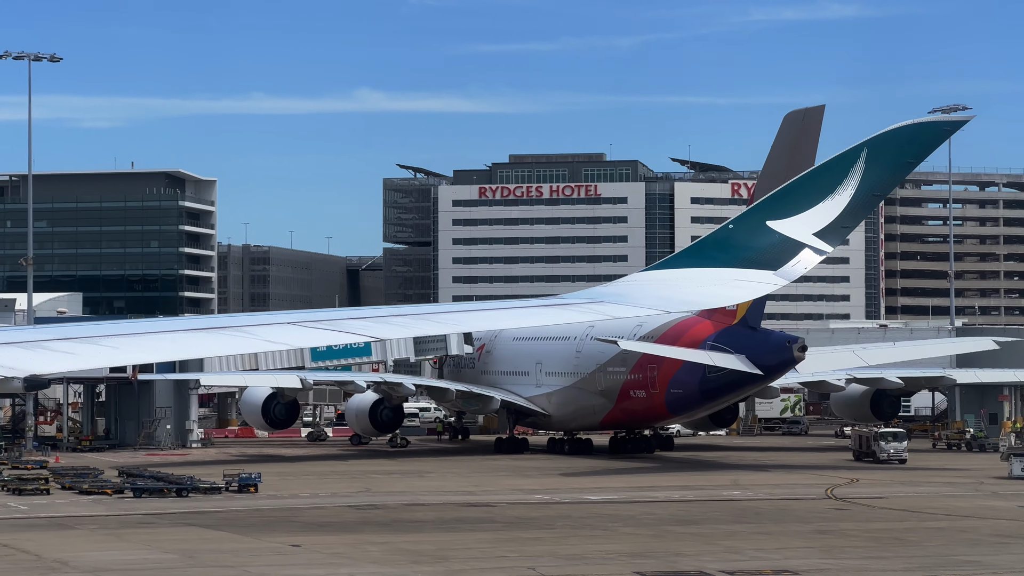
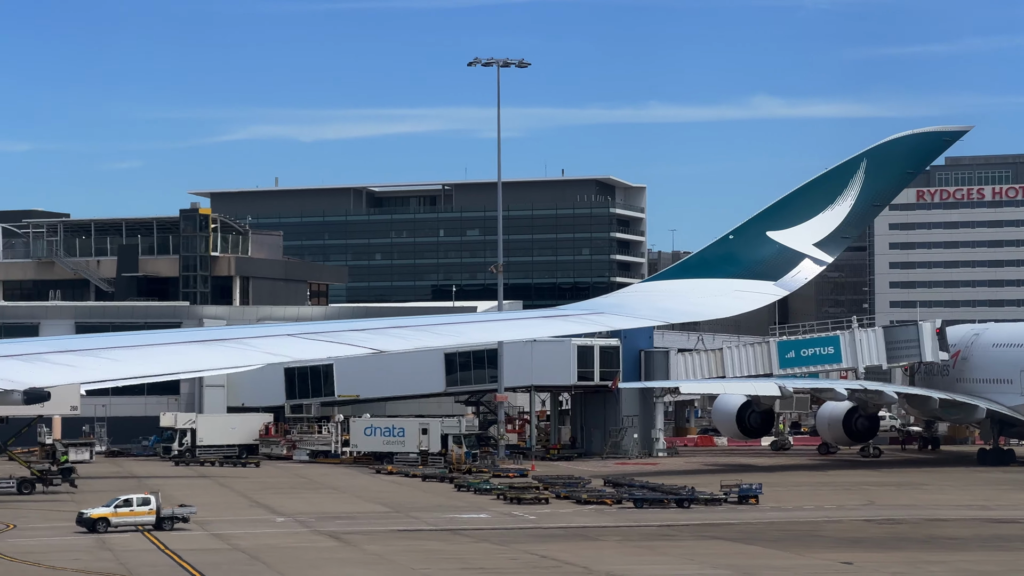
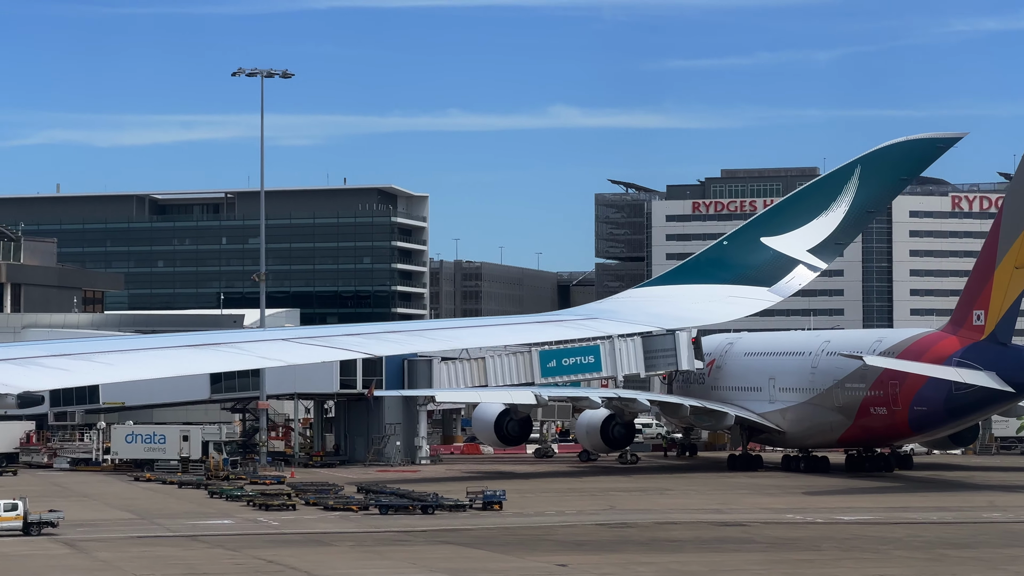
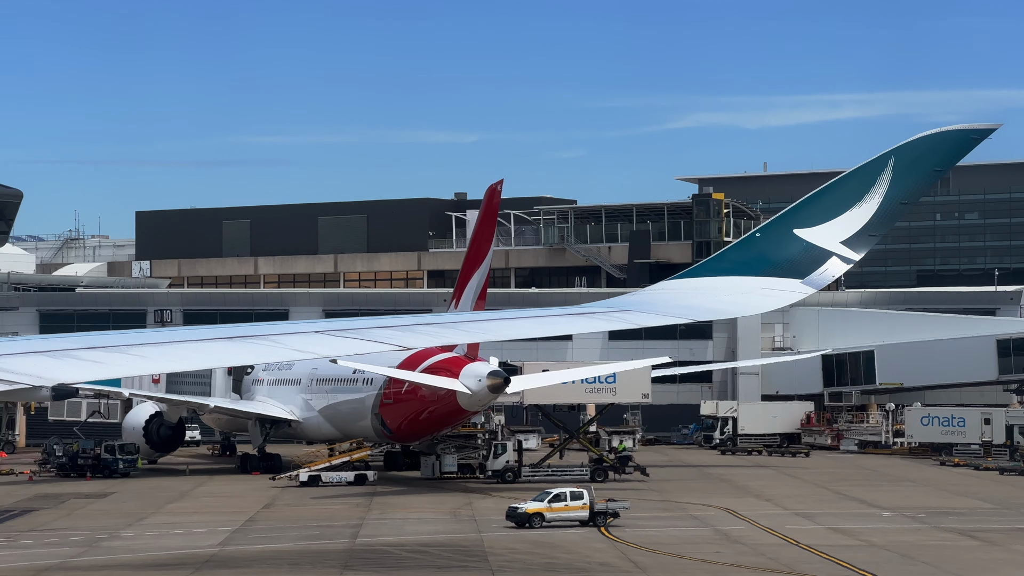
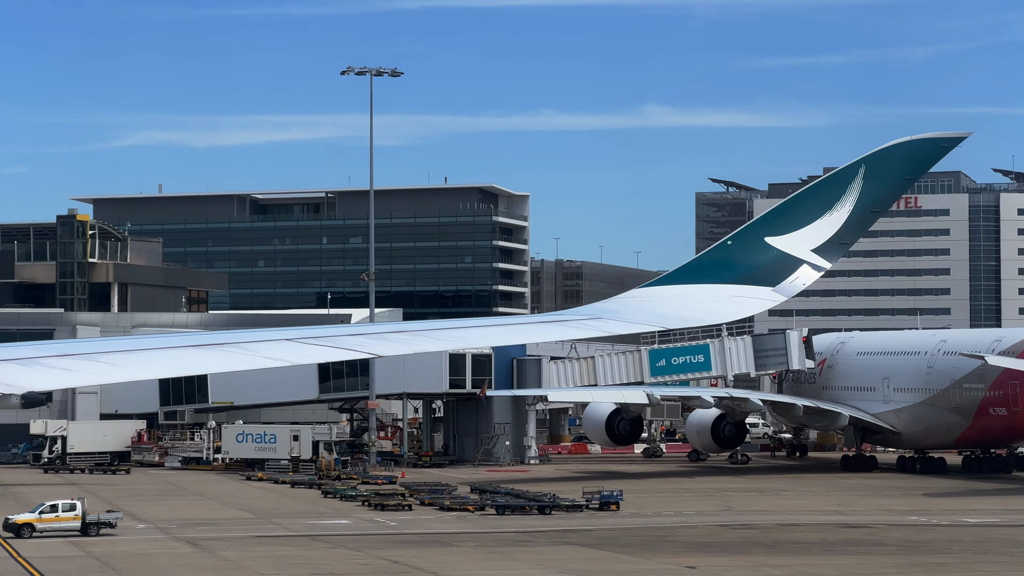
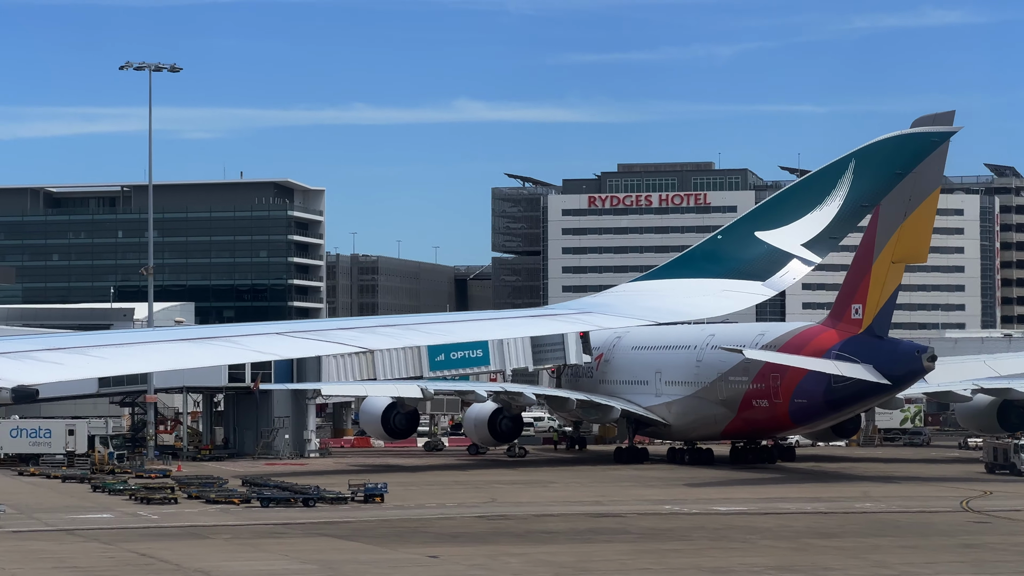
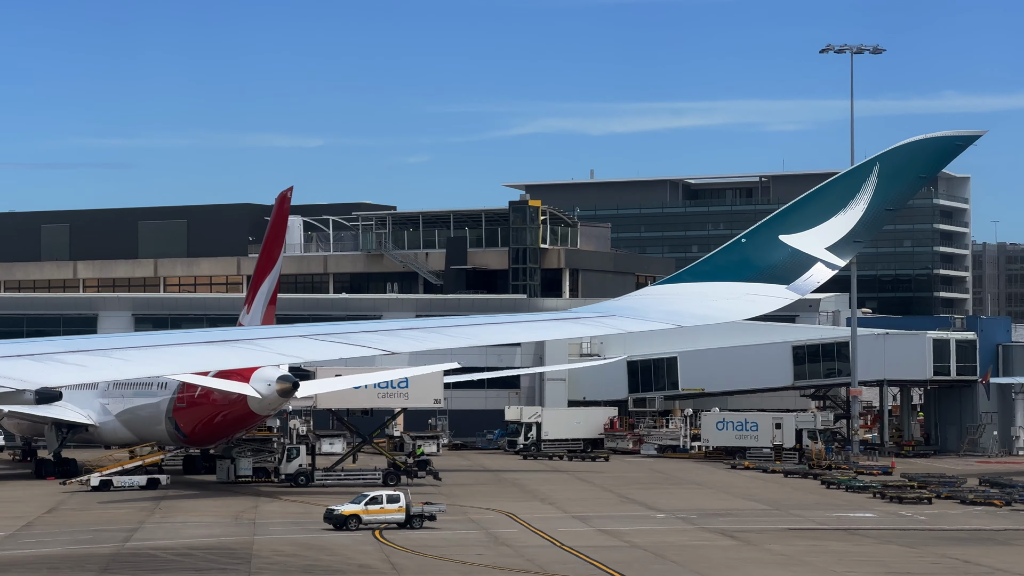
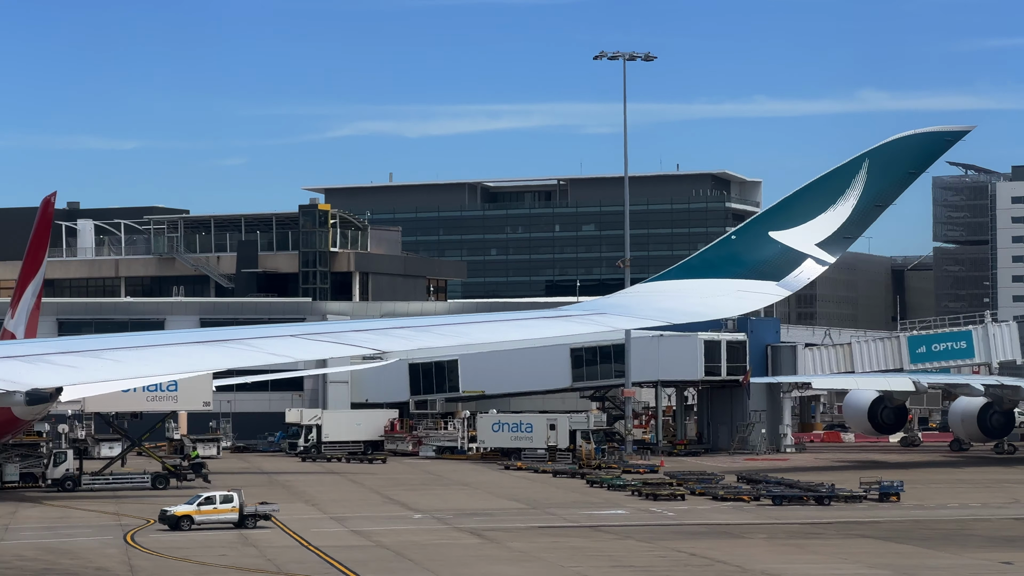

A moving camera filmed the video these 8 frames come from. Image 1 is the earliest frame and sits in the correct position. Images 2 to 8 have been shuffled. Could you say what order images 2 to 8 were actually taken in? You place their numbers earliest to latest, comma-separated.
6, 3, 5, 2, 8, 7, 4
